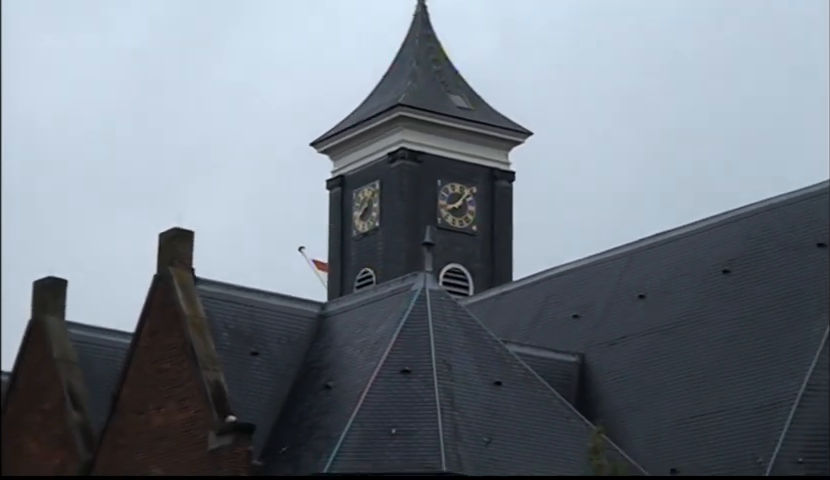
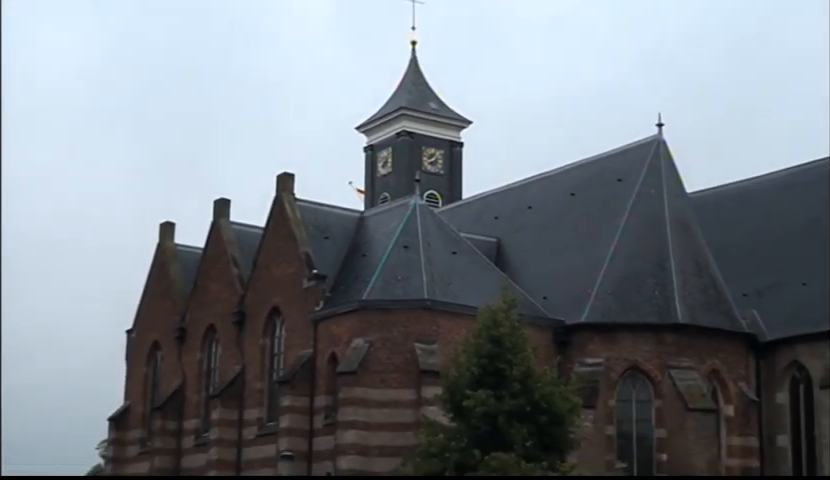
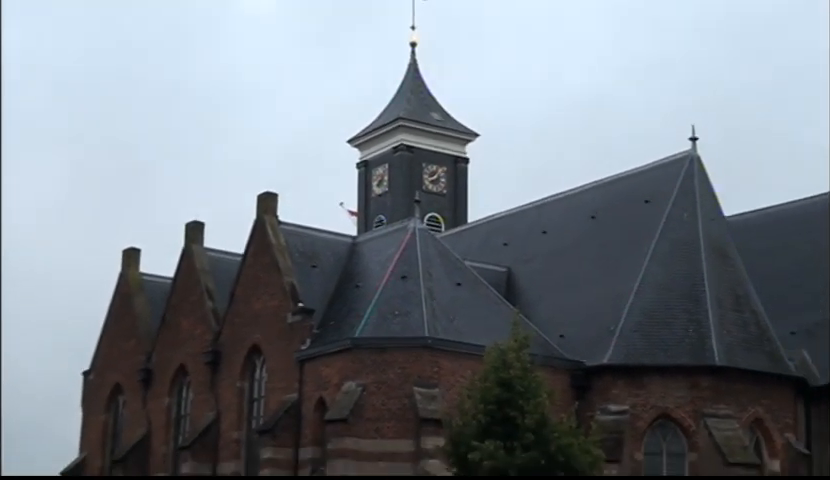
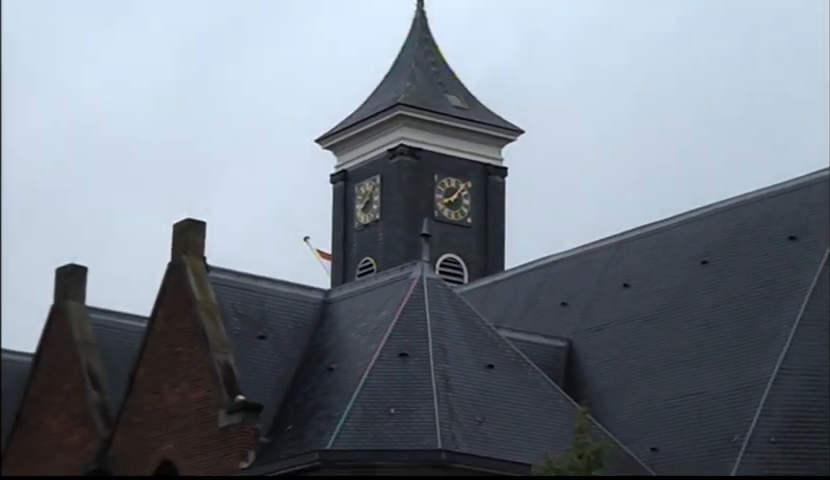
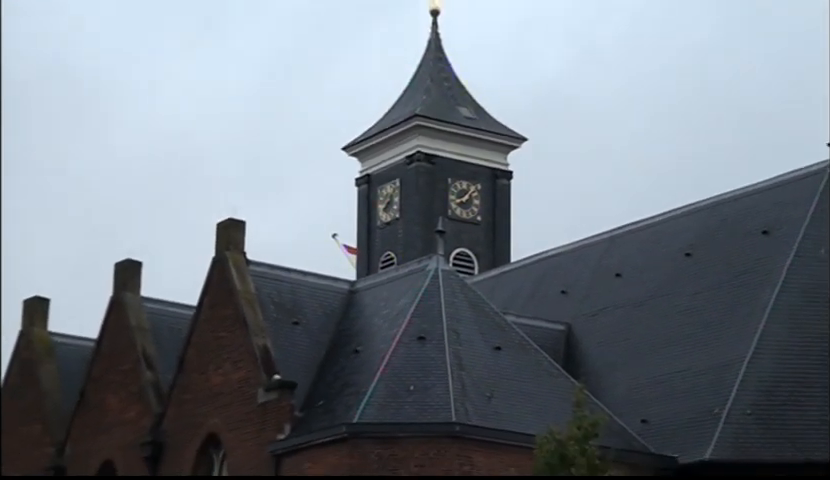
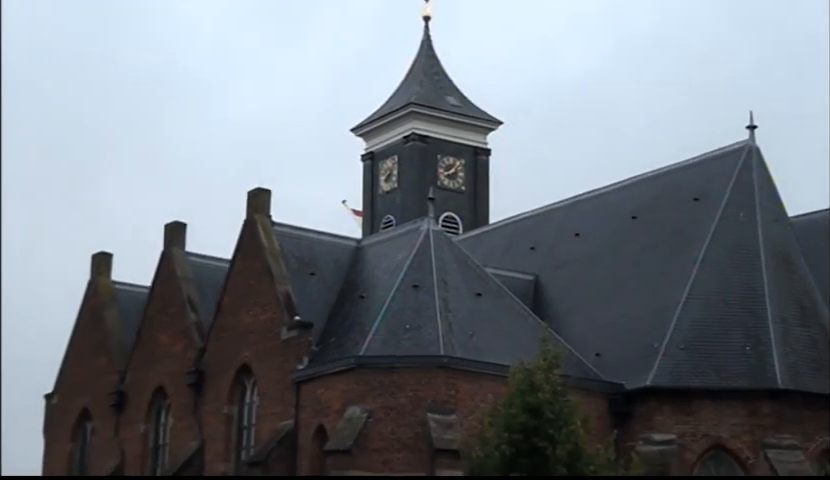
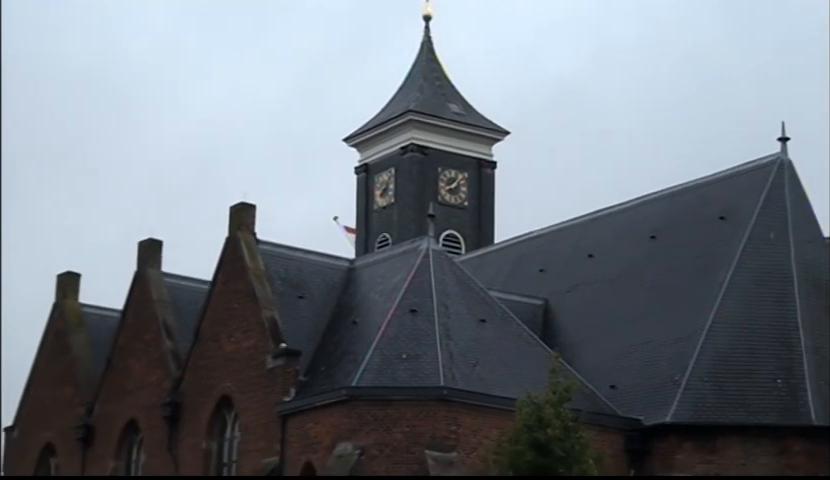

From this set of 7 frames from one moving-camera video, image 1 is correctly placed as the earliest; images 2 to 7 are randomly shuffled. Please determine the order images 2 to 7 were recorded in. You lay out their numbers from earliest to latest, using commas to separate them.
4, 5, 7, 6, 3, 2
